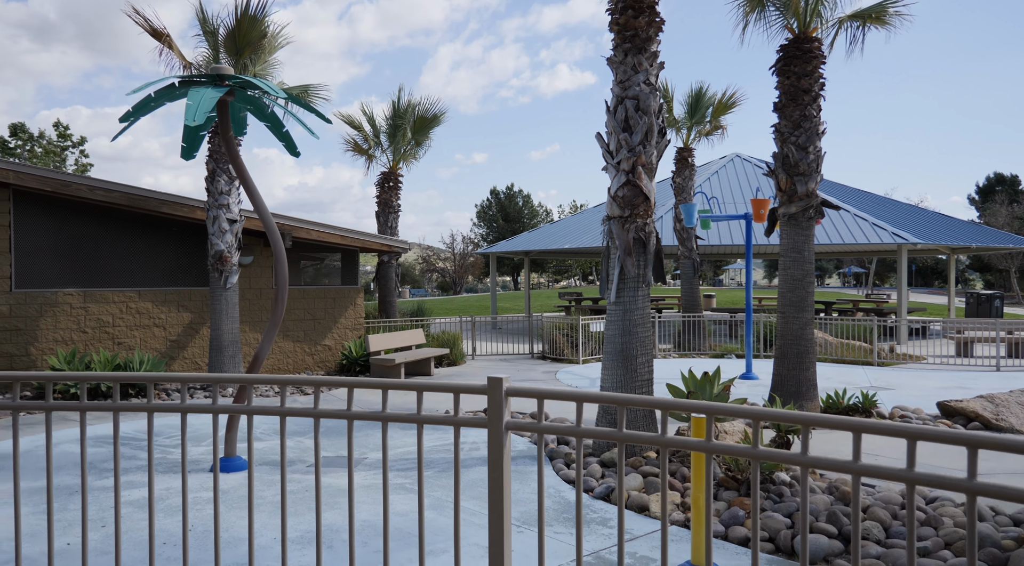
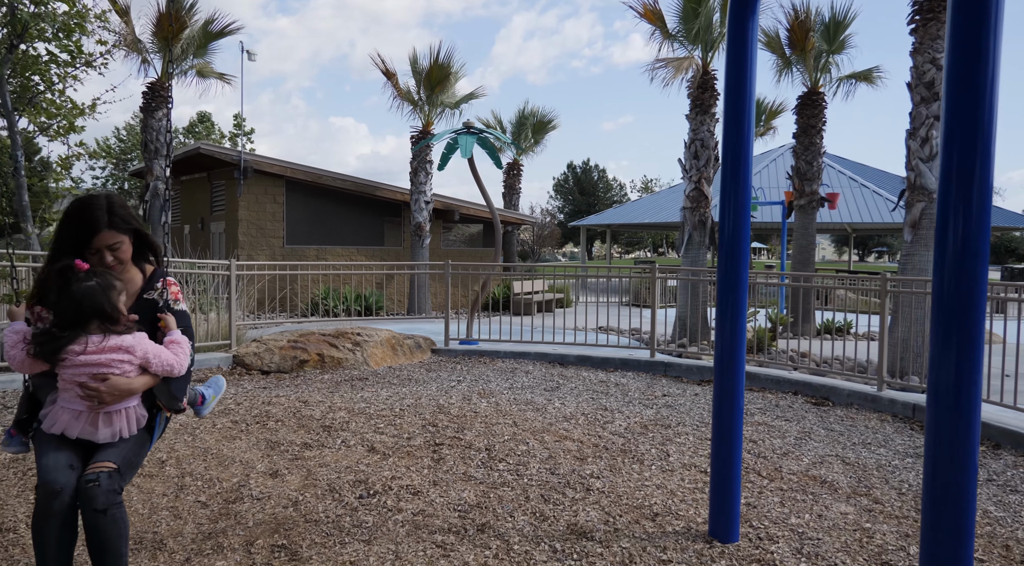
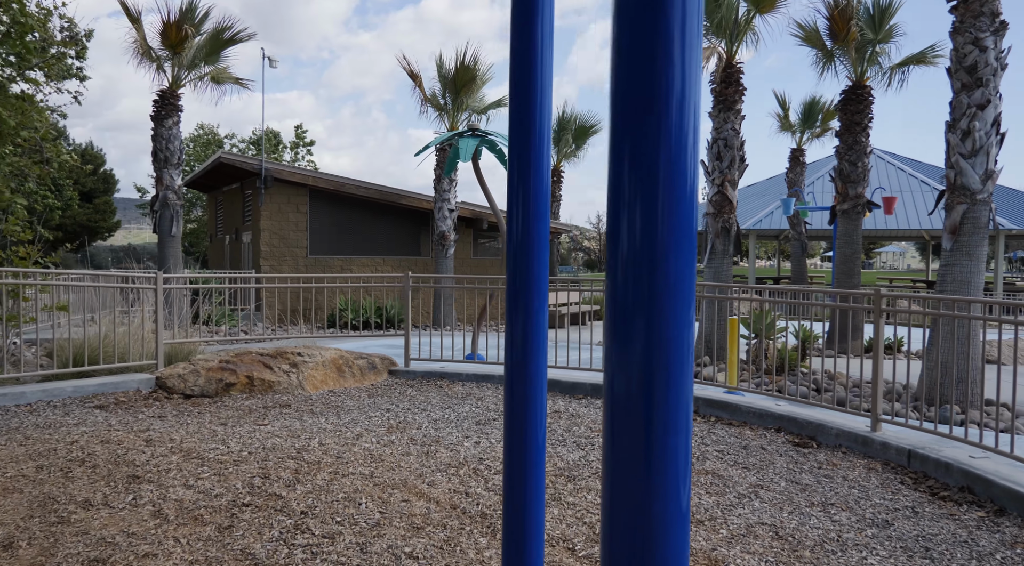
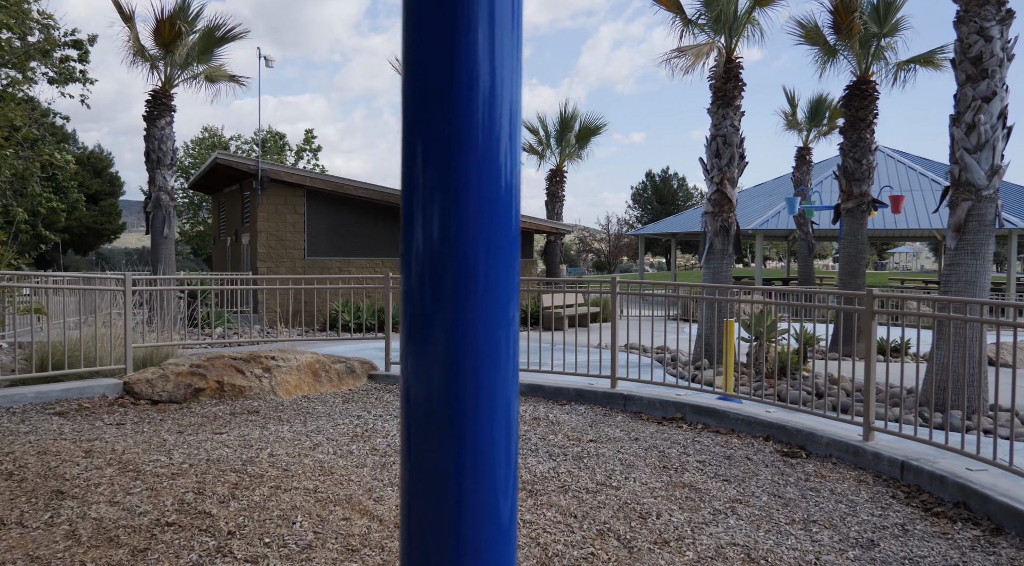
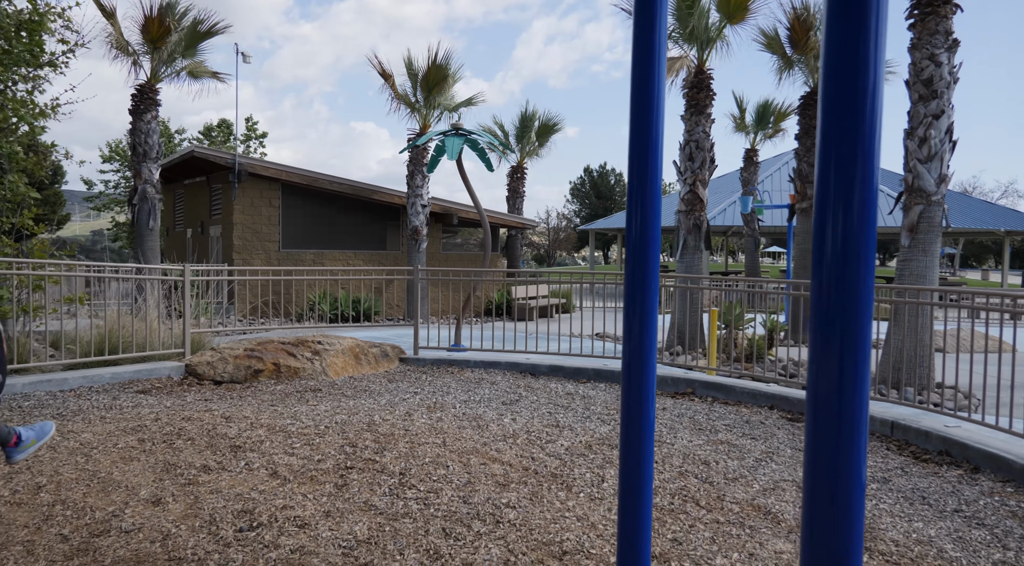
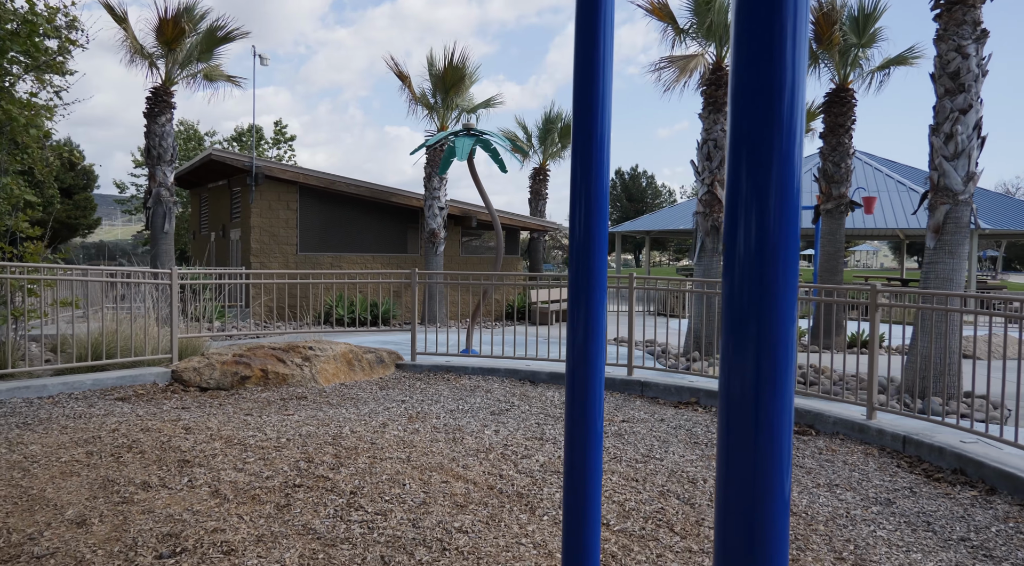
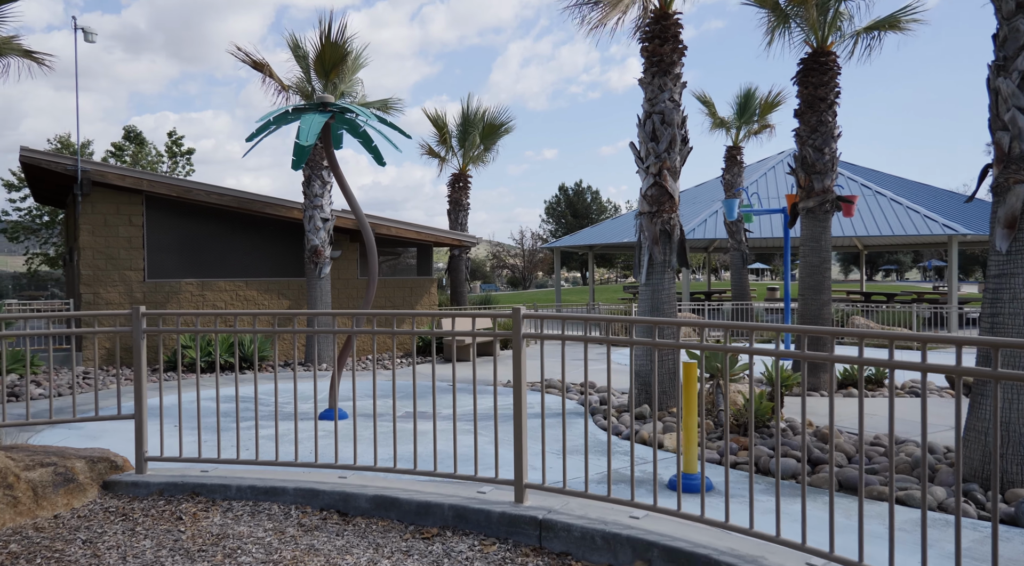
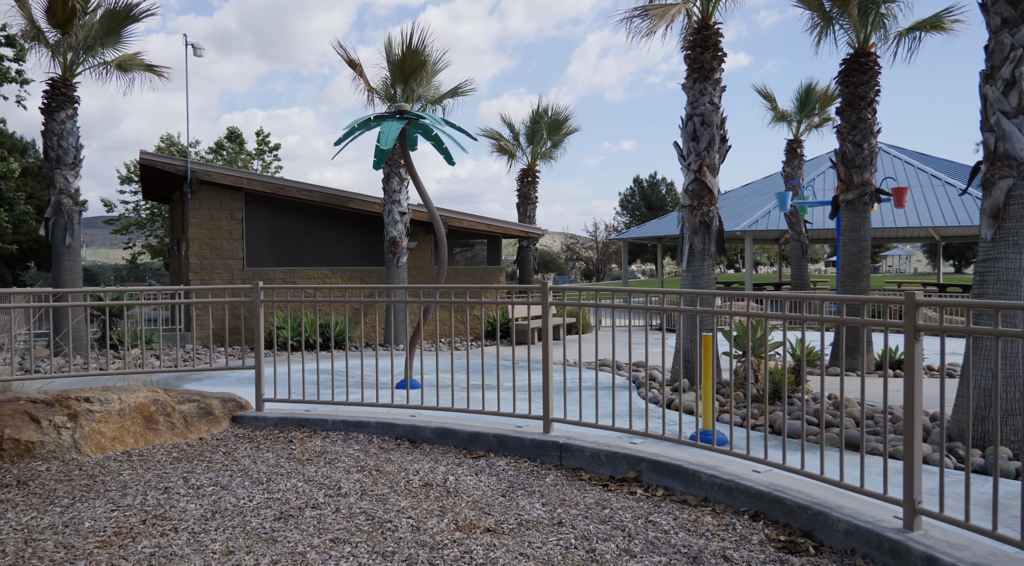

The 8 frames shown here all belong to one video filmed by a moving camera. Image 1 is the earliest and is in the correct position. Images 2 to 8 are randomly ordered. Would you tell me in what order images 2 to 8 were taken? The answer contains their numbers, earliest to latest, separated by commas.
7, 8, 4, 3, 6, 5, 2
